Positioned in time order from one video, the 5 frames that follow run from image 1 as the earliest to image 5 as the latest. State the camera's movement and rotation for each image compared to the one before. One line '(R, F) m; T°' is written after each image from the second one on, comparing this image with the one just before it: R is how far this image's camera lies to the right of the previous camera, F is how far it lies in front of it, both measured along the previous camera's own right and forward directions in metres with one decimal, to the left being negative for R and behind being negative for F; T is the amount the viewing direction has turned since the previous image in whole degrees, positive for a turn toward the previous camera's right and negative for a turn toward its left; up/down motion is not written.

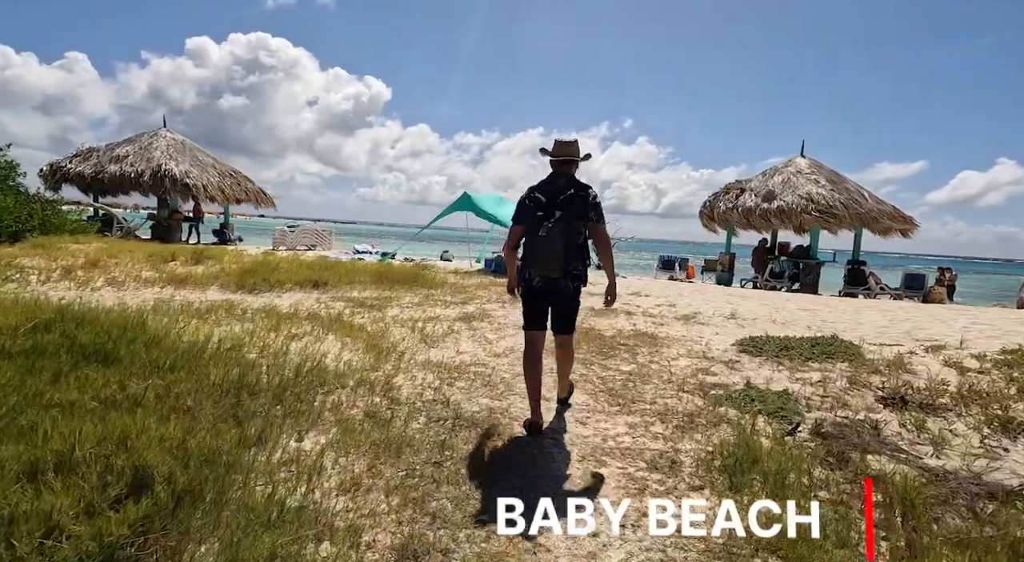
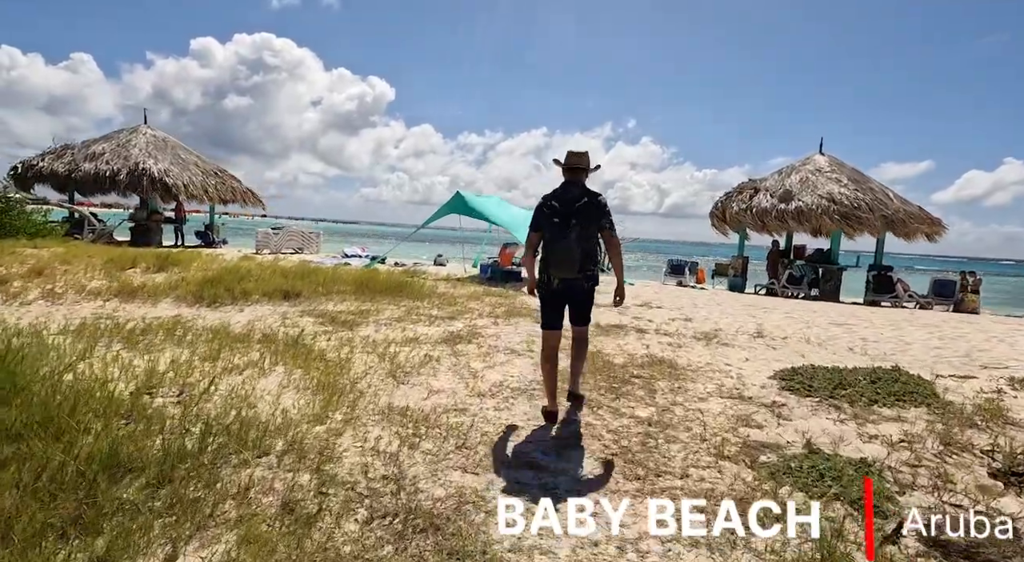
(+0.1, +1.0) m; 0°
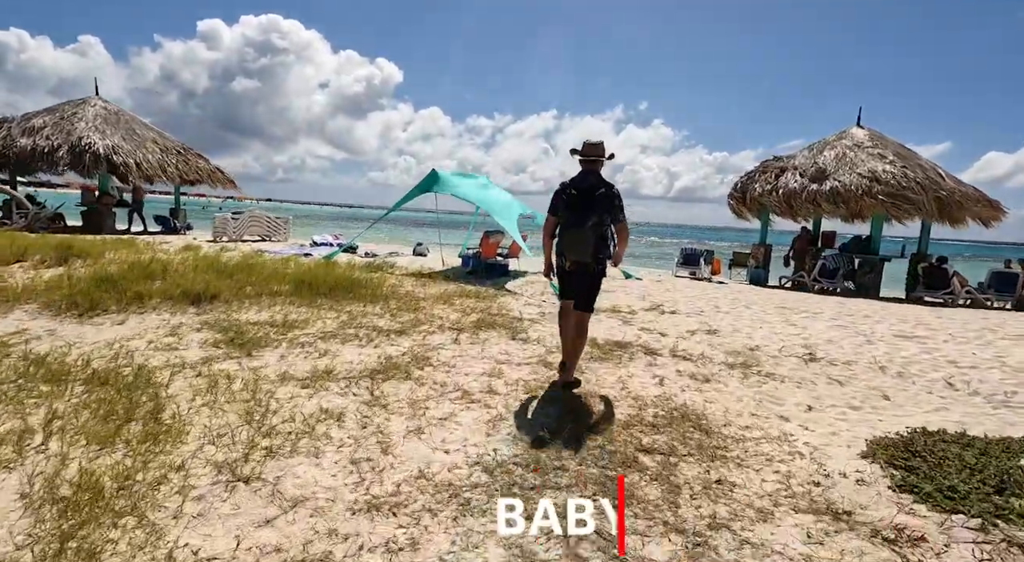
(+0.4, +1.9) m; -1°
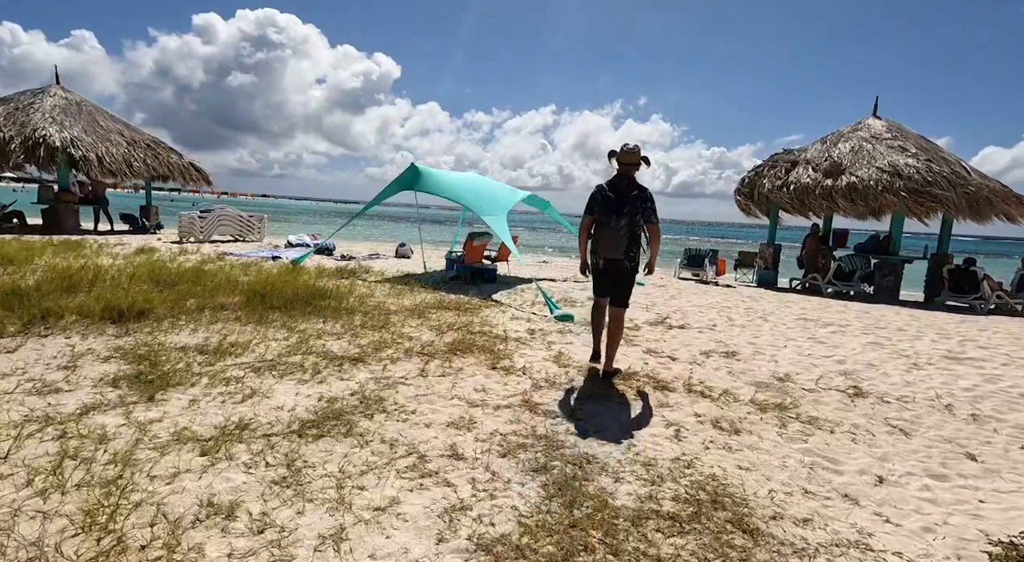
(+0.1, +1.0) m; 0°
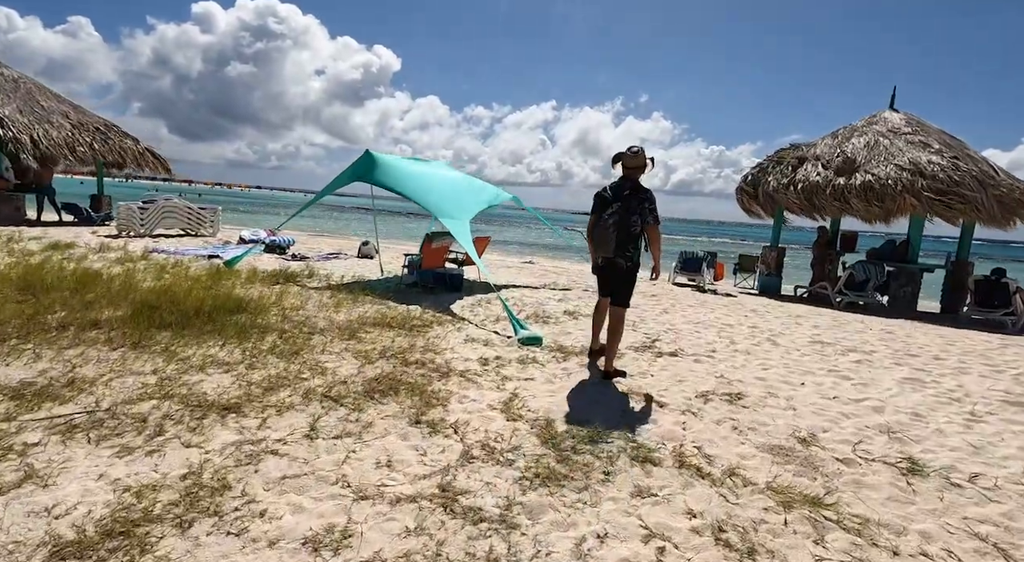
(+0.4, +1.2) m; 0°
